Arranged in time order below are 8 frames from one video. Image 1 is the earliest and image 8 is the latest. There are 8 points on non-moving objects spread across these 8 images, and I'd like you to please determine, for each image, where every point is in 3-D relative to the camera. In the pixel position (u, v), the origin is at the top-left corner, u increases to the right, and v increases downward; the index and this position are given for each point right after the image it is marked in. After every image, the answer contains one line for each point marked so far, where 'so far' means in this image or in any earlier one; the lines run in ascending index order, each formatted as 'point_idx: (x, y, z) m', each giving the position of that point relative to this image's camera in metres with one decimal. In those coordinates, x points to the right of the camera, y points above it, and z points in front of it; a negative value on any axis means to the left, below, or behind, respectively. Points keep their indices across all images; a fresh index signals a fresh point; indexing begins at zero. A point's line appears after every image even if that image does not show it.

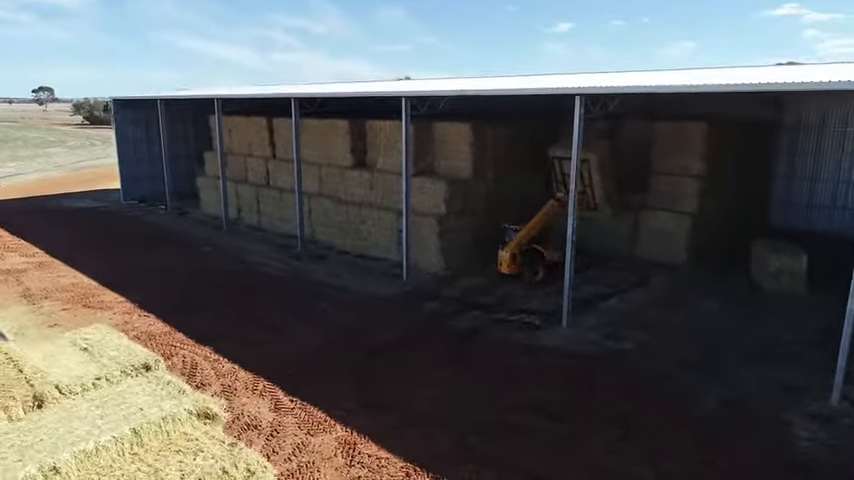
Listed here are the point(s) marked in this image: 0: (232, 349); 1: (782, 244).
0: (-2.9, -1.6, +8.8) m
1: (+7.0, -0.1, +11.7) m
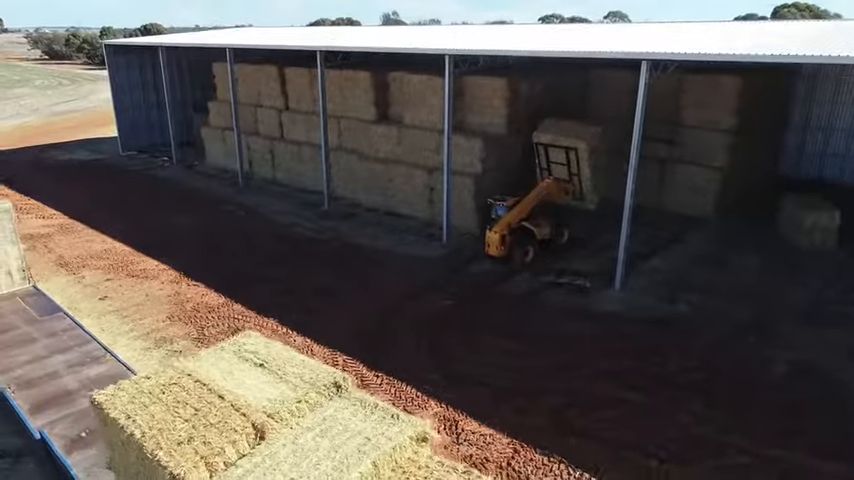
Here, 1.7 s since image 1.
0: (-2.0, -1.2, +8.9) m
1: (+7.8, +0.8, +12.0) m
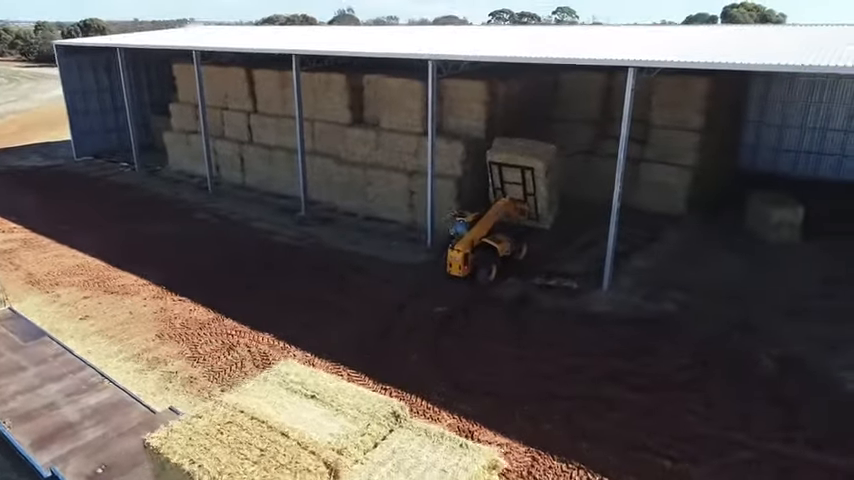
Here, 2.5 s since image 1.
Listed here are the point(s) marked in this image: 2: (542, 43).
0: (-2.0, -1.4, +8.7) m
1: (+7.5, +0.9, +12.6) m
2: (+2.4, +4.2, +12.6) m
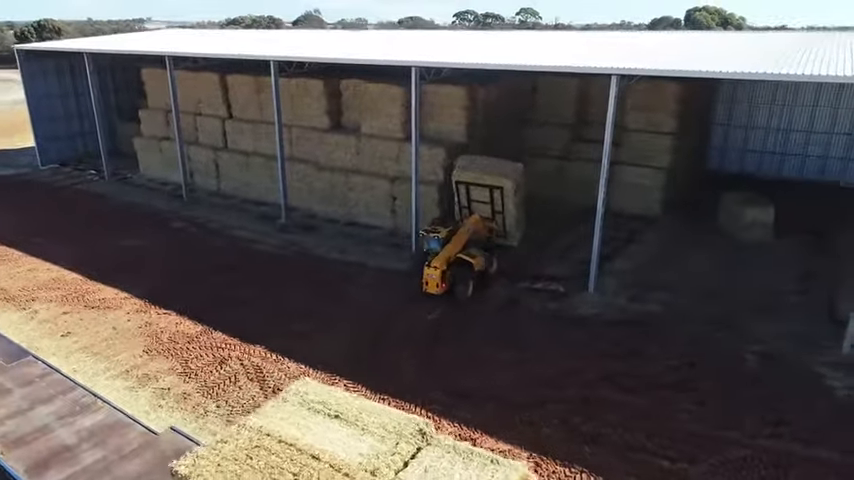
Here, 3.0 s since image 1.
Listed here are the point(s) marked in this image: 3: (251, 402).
0: (-2.1, -1.5, +8.6) m
1: (+7.1, +0.9, +13.0) m
2: (+2.0, +4.1, +12.7) m
3: (-2.2, -2.0, +7.3) m
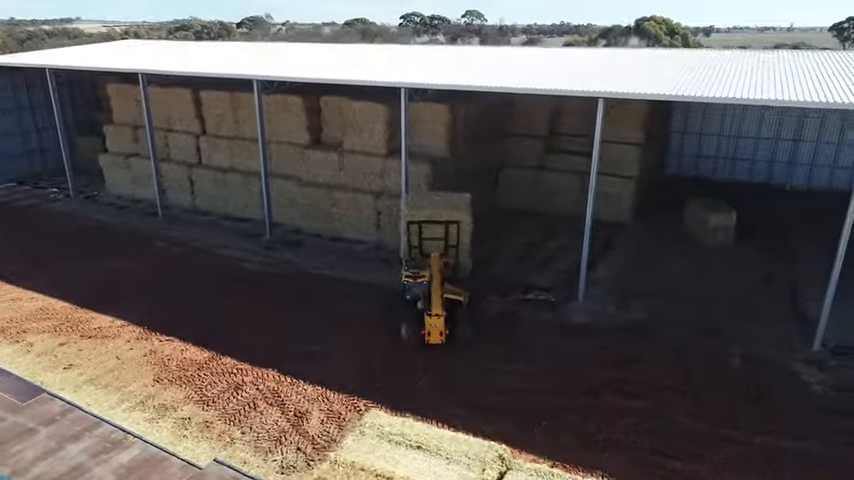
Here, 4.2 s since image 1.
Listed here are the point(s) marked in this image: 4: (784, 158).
0: (-2.0, -1.9, +8.8) m
1: (+6.7, +0.9, +13.9) m
2: (+1.6, +3.8, +13.2) m
3: (-1.9, -2.4, +7.5) m
4: (+10.1, +2.3, +16.8) m
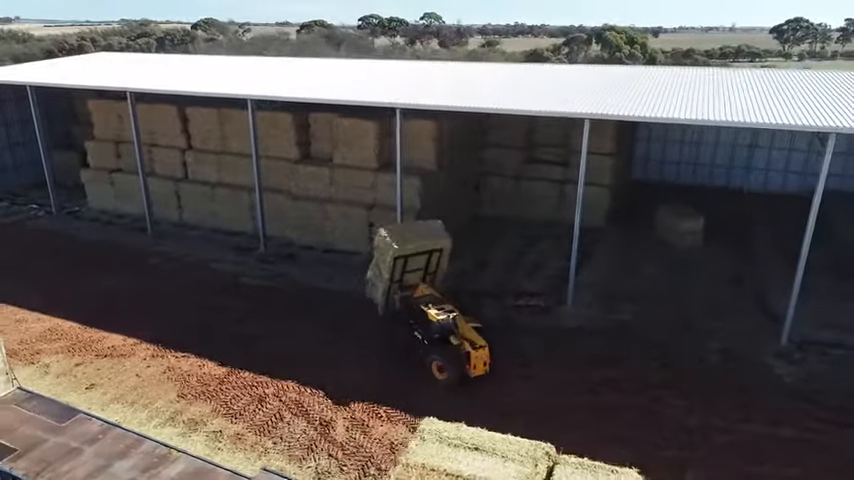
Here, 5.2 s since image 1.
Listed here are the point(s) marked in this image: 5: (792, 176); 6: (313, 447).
0: (-1.8, -2.2, +9.3) m
1: (+6.4, +0.8, +15.0) m
2: (+1.3, +3.6, +13.9) m
3: (-1.6, -2.6, +8.0) m
4: (+9.6, +2.3, +18.1) m
5: (+10.8, +1.9, +17.6) m
6: (-1.5, -2.7, +7.8) m
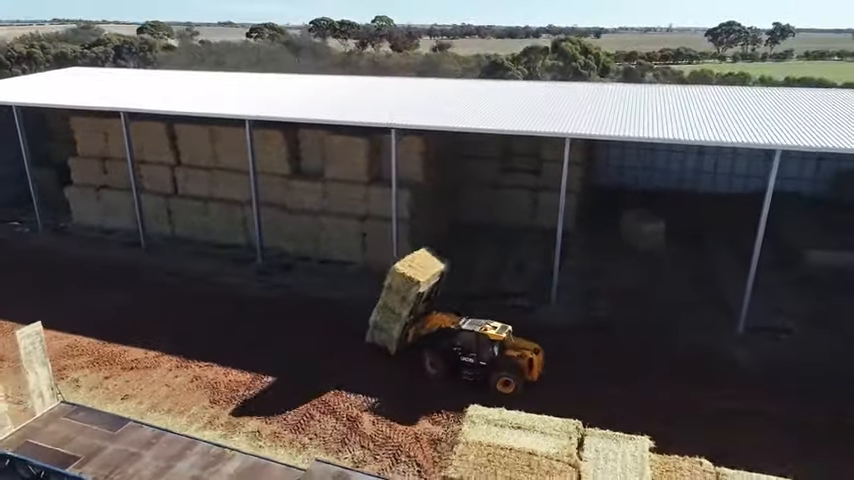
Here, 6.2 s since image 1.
0: (-1.6, -2.4, +10.2) m
1: (+6.0, +0.8, +16.5) m
2: (+0.9, +3.5, +15.0) m
3: (-1.4, -2.9, +8.9) m
4: (+8.9, +2.4, +19.8) m
5: (+10.2, +2.0, +19.5) m
6: (-1.2, -2.9, +8.7) m
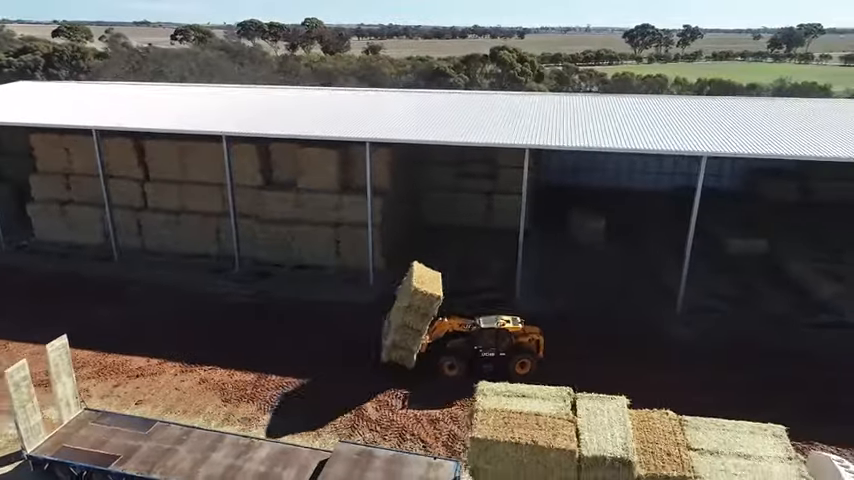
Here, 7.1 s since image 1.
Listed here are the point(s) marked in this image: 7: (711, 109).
0: (-1.8, -2.5, +11.2) m
1: (+5.0, +0.9, +18.3) m
2: (-0.1, +3.4, +16.3) m
3: (-1.4, -3.0, +9.9) m
4: (+7.4, +2.7, +21.9) m
5: (+8.7, +2.3, +21.7) m
6: (-1.2, -3.1, +9.8) m
7: (+8.1, +3.7, +16.8) m
